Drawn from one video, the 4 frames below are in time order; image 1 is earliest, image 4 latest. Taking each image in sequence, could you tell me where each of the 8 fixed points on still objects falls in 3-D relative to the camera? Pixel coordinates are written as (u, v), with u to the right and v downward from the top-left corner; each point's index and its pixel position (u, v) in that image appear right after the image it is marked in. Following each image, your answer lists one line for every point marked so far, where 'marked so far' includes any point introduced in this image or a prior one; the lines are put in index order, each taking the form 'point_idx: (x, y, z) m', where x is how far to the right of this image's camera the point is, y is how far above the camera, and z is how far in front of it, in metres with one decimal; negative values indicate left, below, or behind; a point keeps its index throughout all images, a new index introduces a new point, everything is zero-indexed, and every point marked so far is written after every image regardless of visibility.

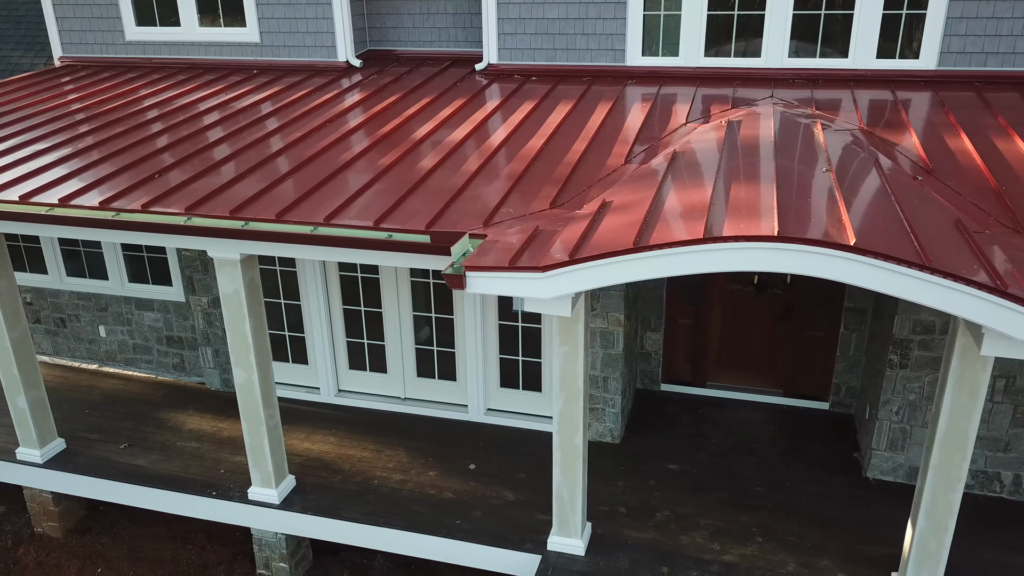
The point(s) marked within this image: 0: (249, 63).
0: (-3.2, +2.8, +10.1) m
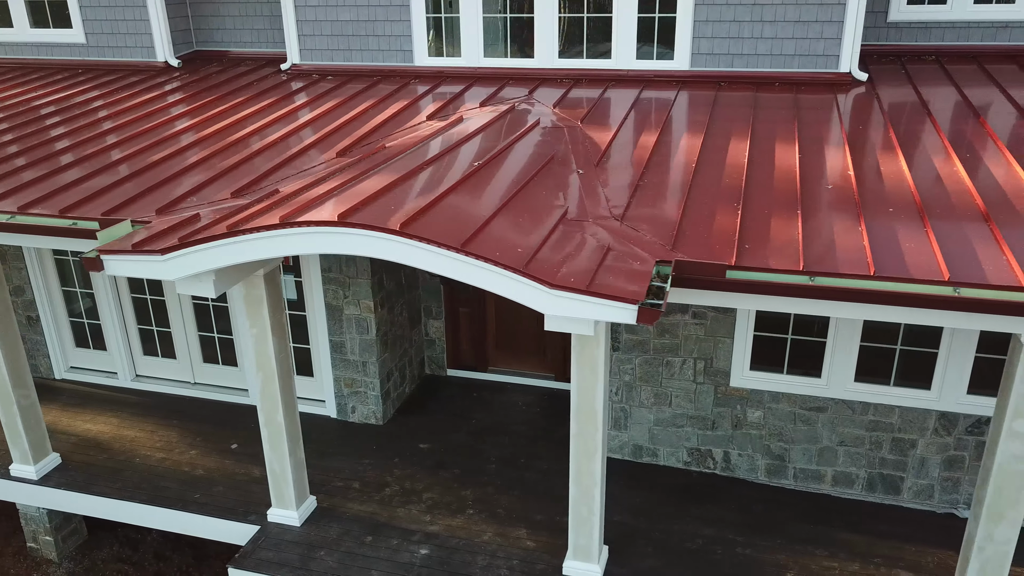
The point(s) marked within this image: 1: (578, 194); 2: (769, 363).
0: (-5.5, +2.9, +10.5) m
1: (+0.5, +0.7, +5.7) m
2: (+2.1, -0.6, +6.8) m
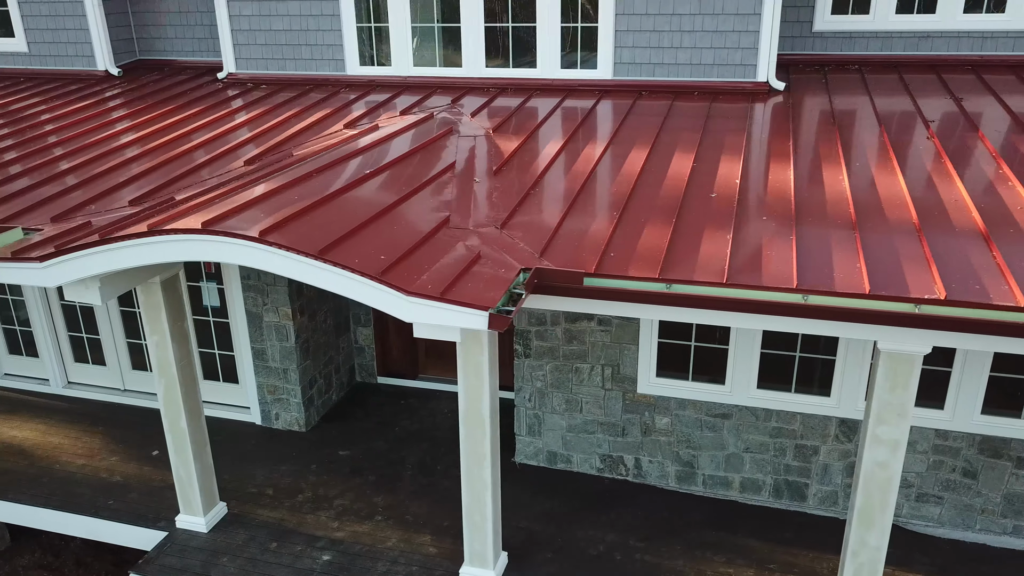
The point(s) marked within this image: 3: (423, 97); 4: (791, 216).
0: (-6.3, +2.8, +10.5) m
1: (-0.3, +0.6, +5.7) m
2: (+1.4, -0.7, +6.9) m
3: (-0.9, +2.0, +8.6) m
4: (+1.8, +0.5, +5.3) m
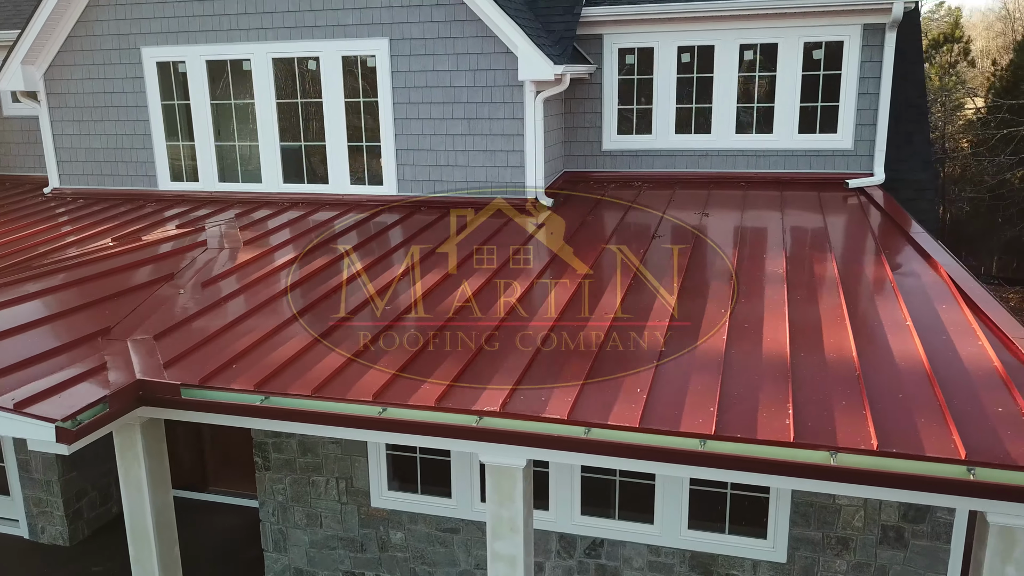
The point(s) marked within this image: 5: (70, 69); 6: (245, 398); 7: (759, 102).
0: (-8.6, +1.4, +10.9) m
1: (-2.6, -0.2, +5.8) m
2: (-0.9, -1.6, +6.8) m
3: (-3.2, +0.8, +8.9) m
4: (-0.5, -0.3, +5.4) m
5: (-5.1, +2.5, +9.5) m
6: (-1.5, -0.6, +4.6) m
7: (+2.6, +2.0, +8.7) m
